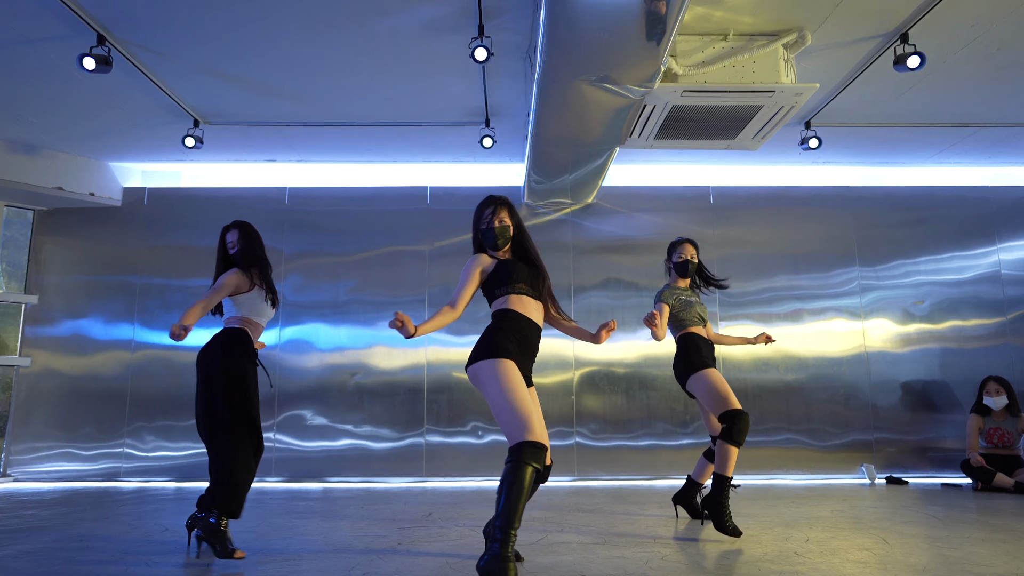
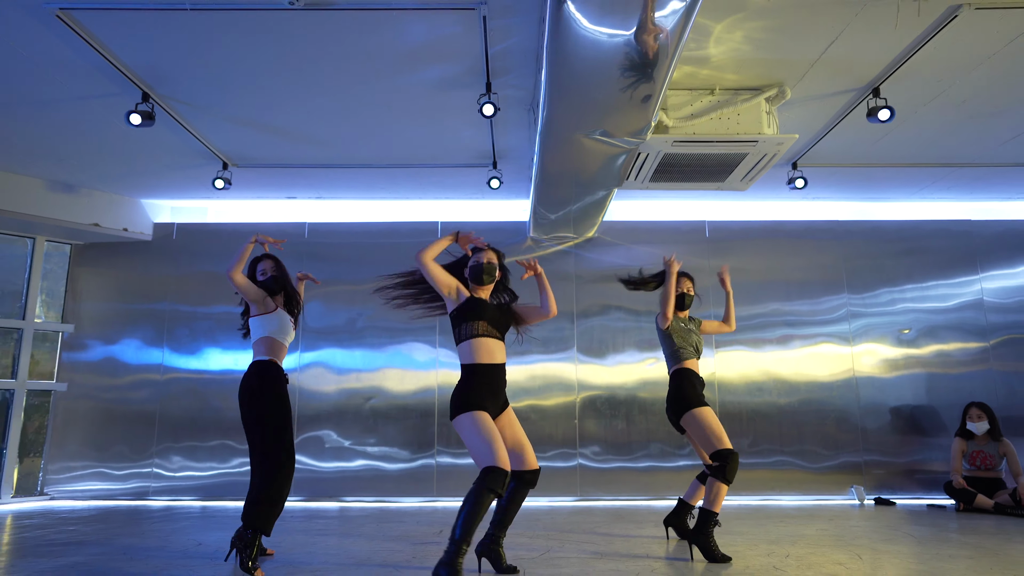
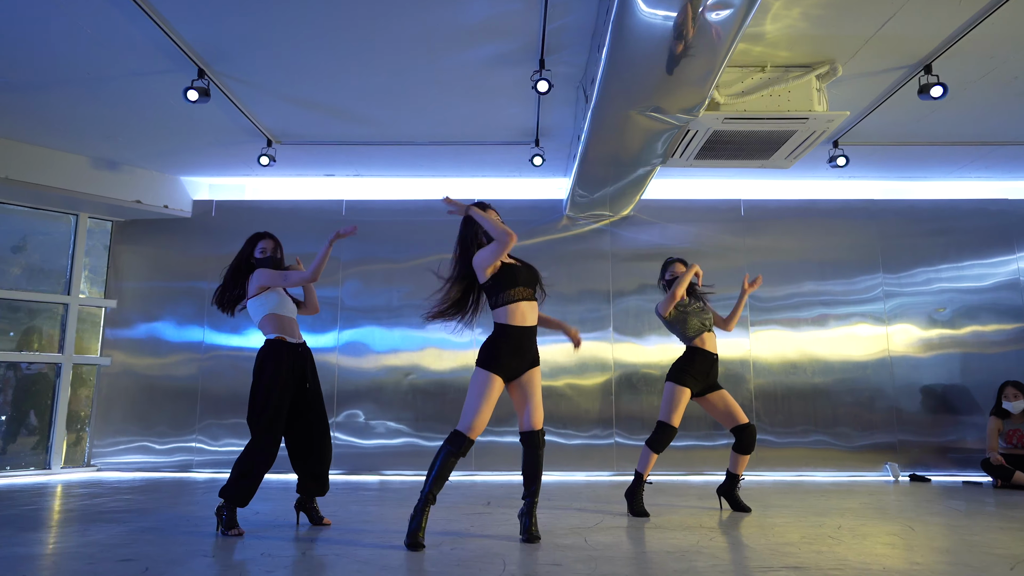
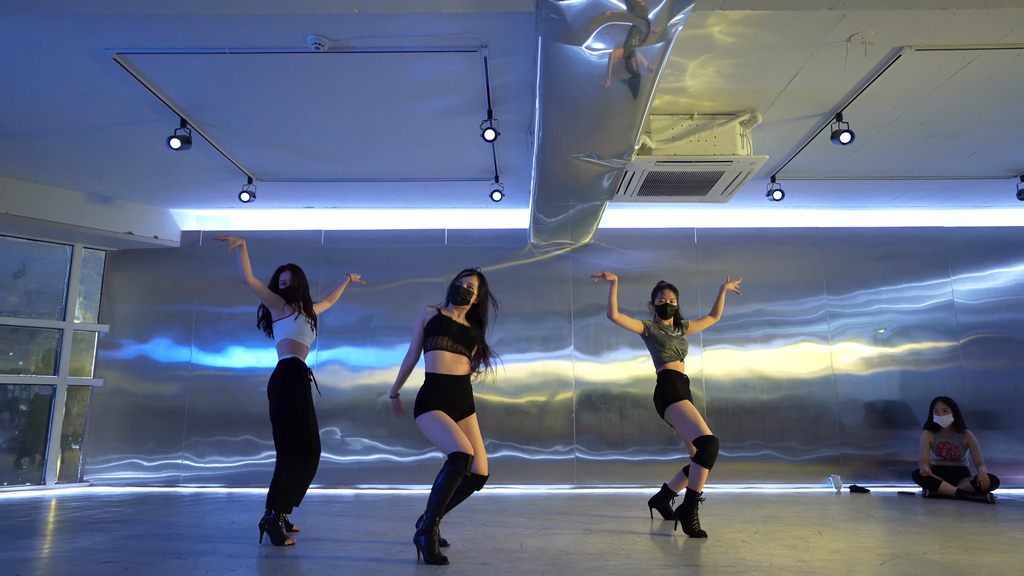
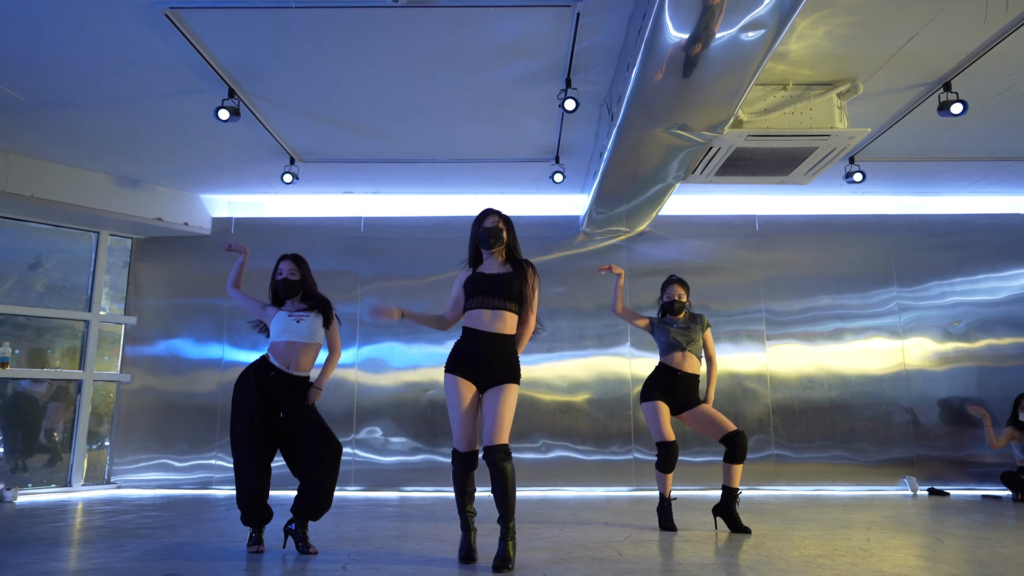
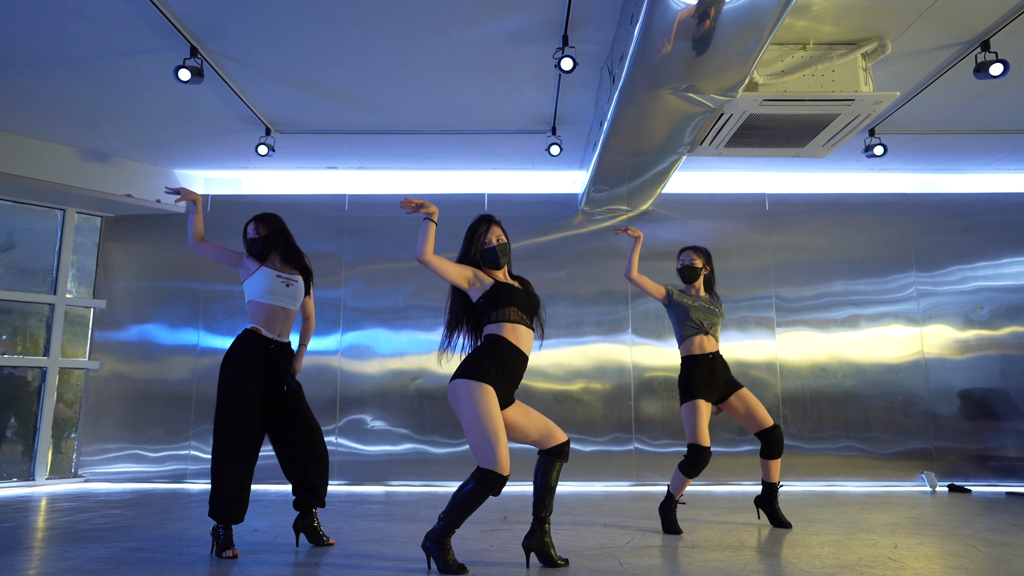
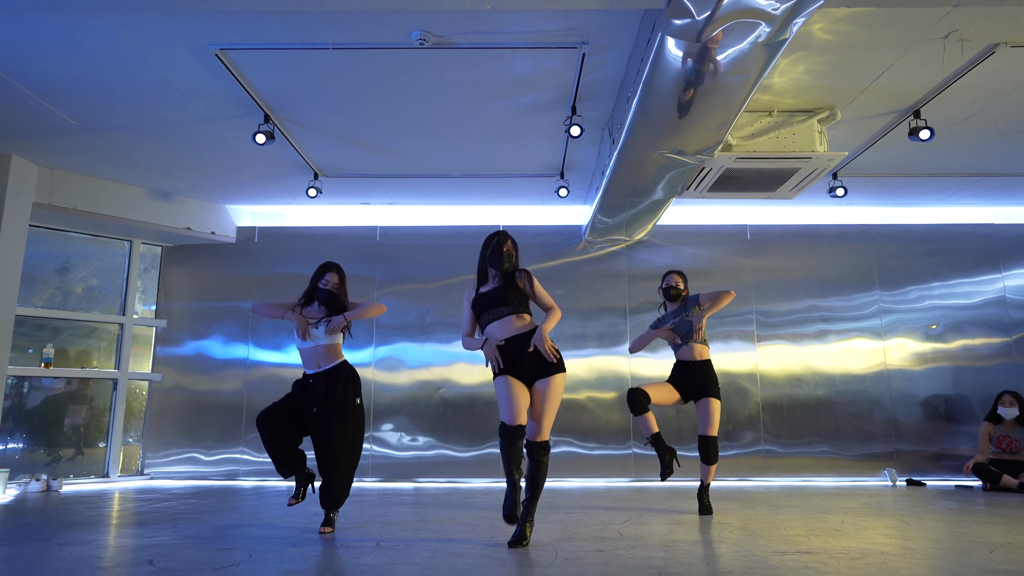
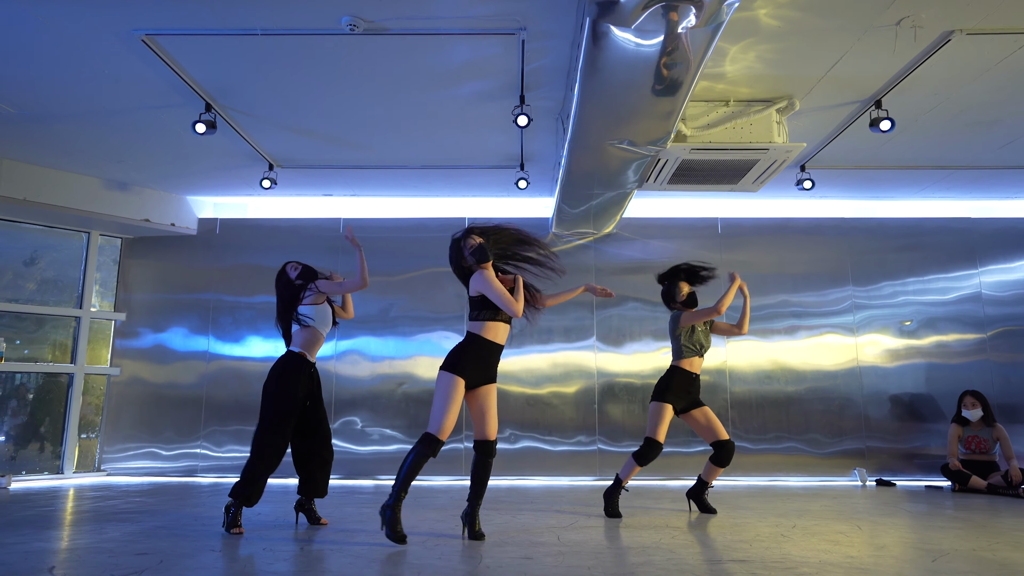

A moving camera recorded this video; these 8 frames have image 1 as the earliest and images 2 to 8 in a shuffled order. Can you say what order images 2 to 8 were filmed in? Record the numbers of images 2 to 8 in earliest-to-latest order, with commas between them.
2, 4, 8, 3, 6, 5, 7
